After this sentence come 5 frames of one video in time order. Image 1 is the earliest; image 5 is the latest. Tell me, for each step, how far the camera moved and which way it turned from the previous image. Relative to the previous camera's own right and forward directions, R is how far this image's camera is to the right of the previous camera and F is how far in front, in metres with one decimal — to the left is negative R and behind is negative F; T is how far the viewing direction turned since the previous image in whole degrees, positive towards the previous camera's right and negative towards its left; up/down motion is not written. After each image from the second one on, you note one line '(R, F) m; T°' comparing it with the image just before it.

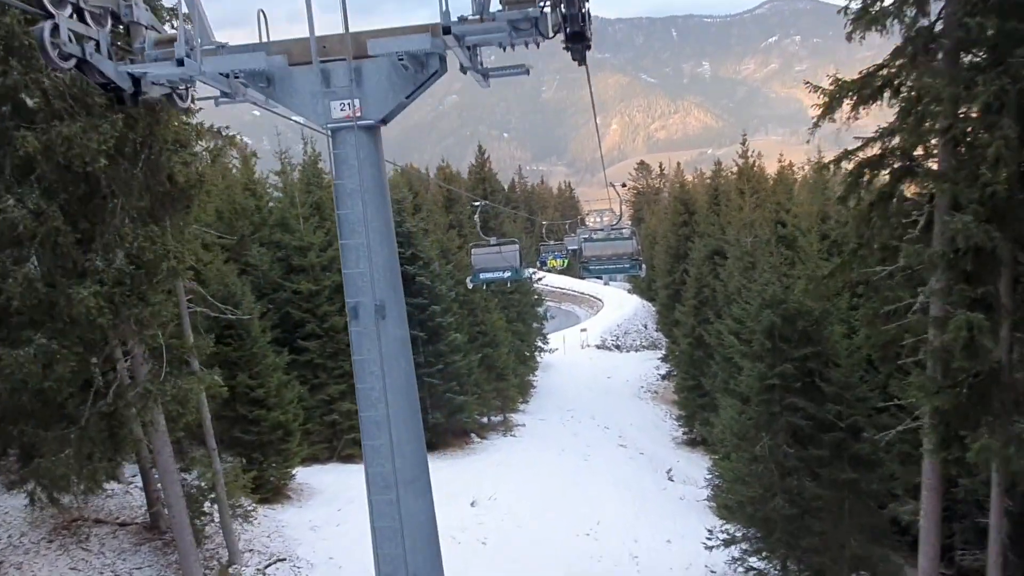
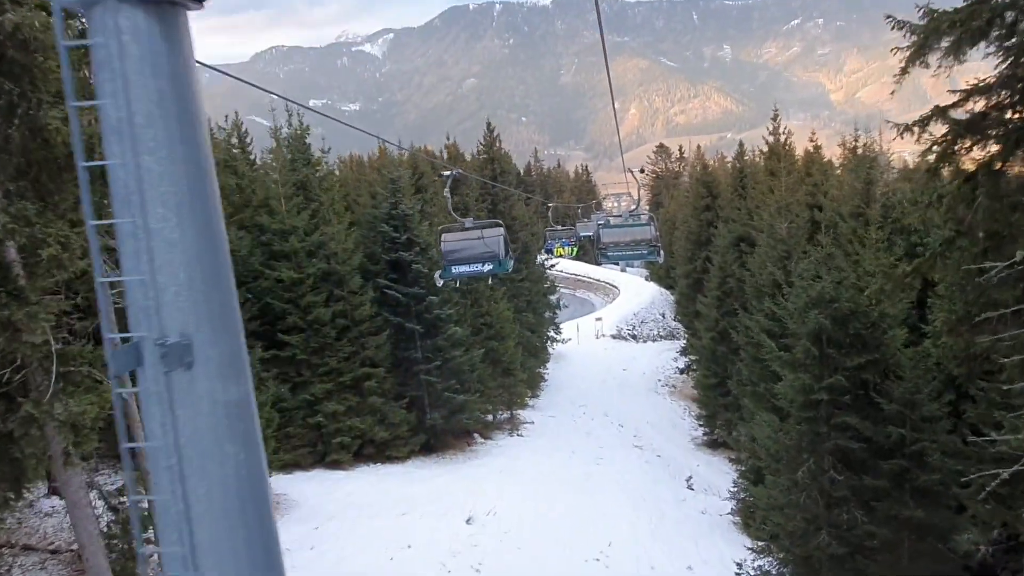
(+0.3, +1.9) m; -1°
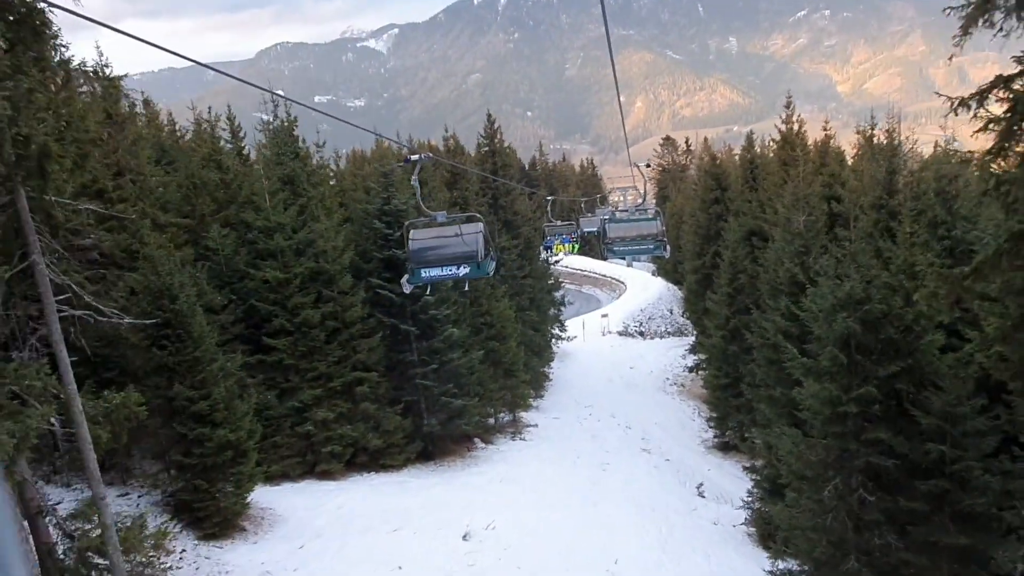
(+0.1, +1.0) m; 0°
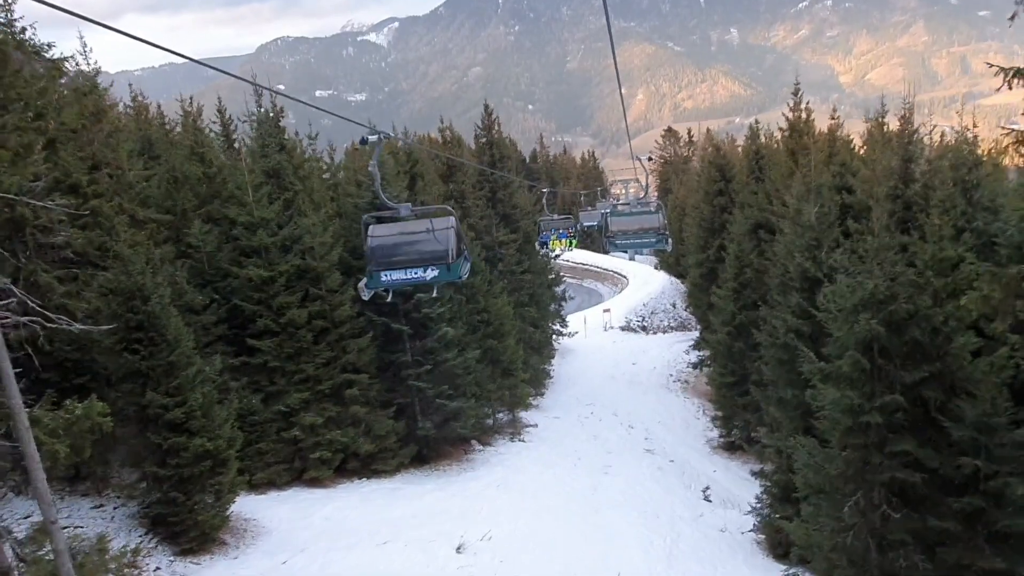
(+0.1, +0.8) m; 0°
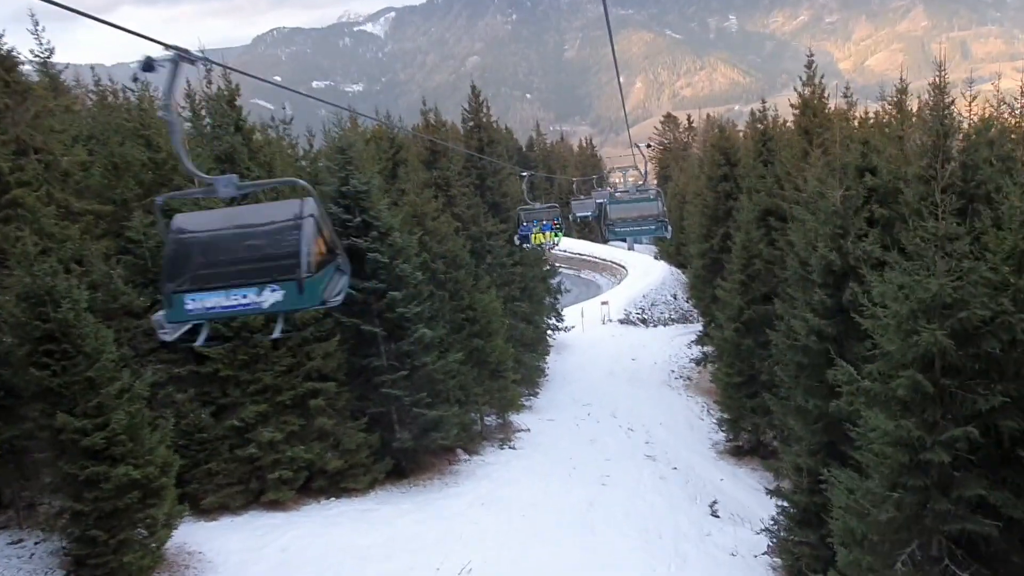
(+0.3, +1.7) m; 0°
